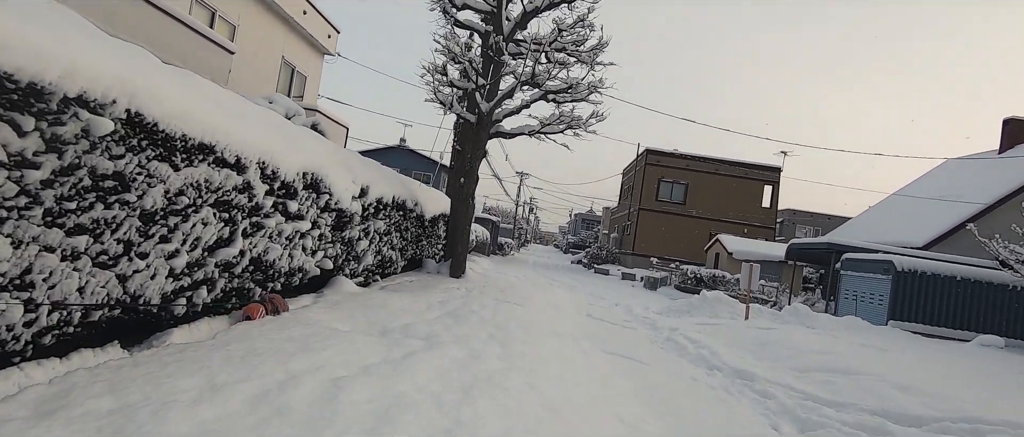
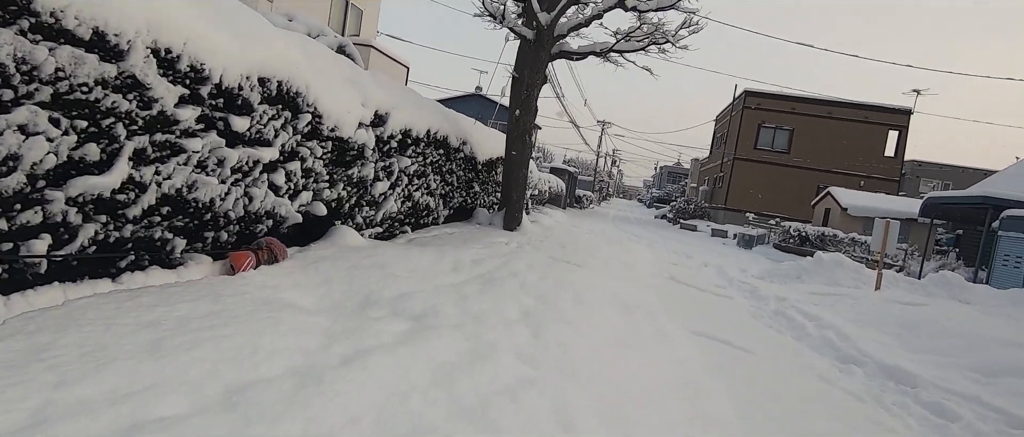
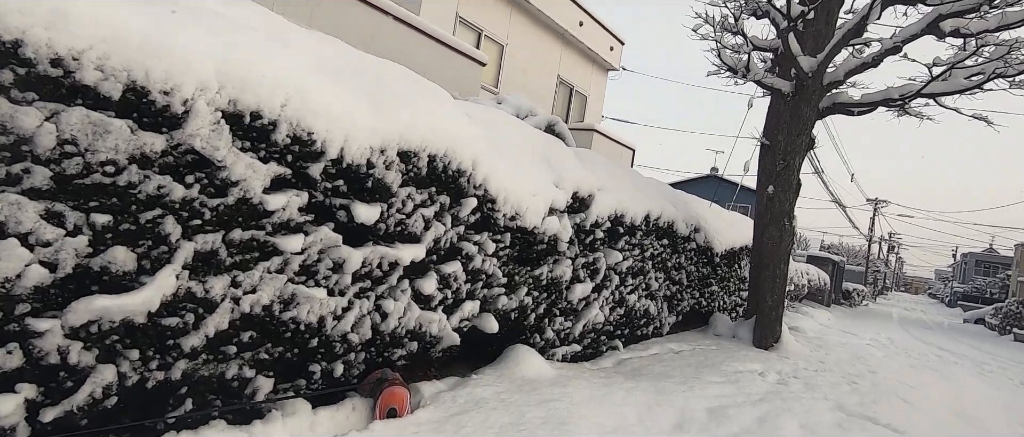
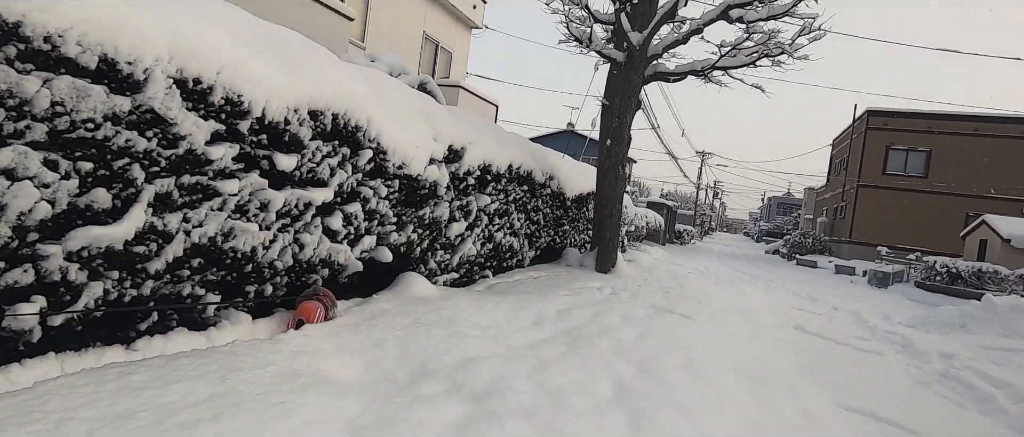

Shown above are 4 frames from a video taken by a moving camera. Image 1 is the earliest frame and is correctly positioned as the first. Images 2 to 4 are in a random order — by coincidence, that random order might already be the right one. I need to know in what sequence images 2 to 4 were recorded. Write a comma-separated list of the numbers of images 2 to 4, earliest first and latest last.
2, 4, 3
